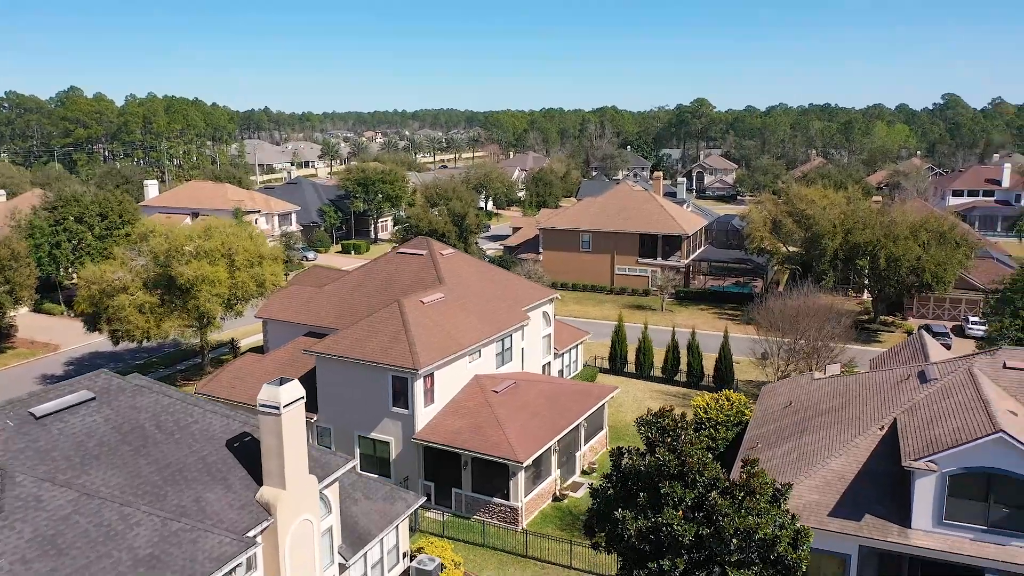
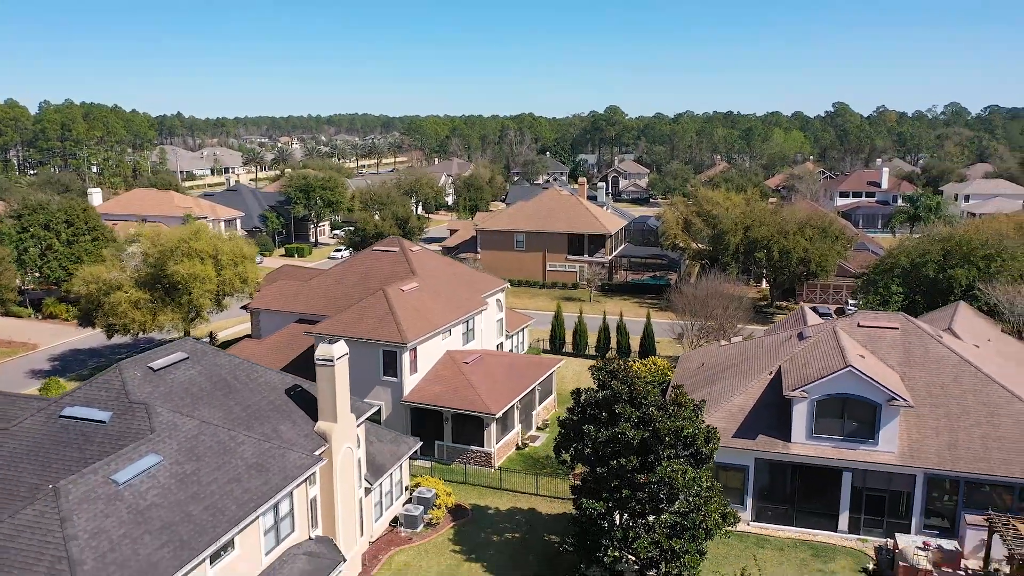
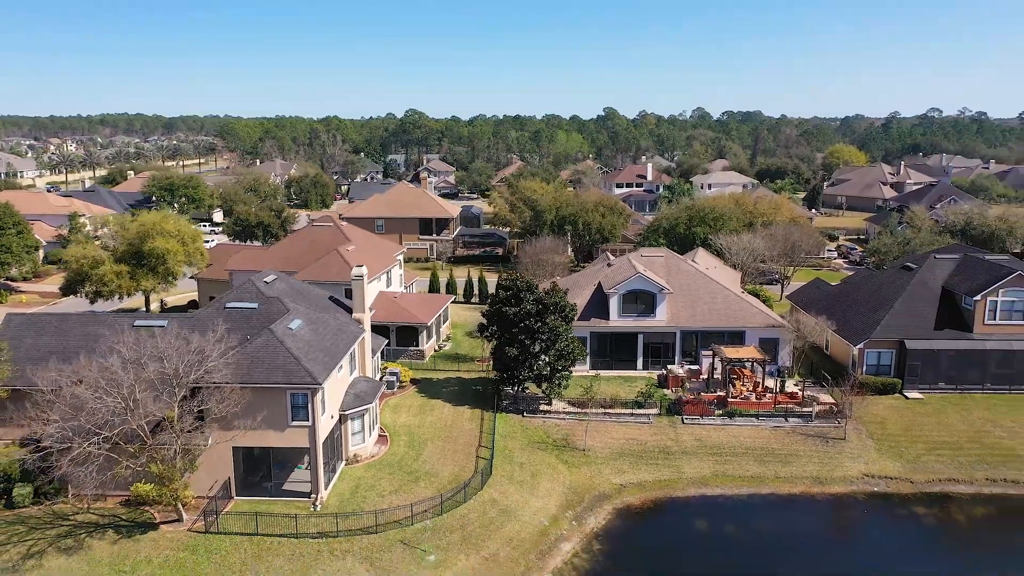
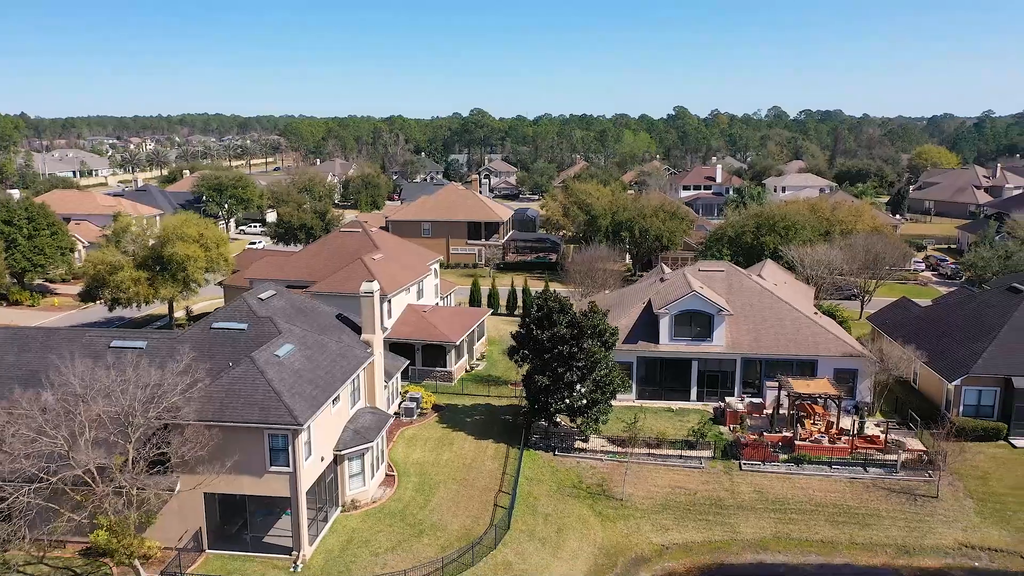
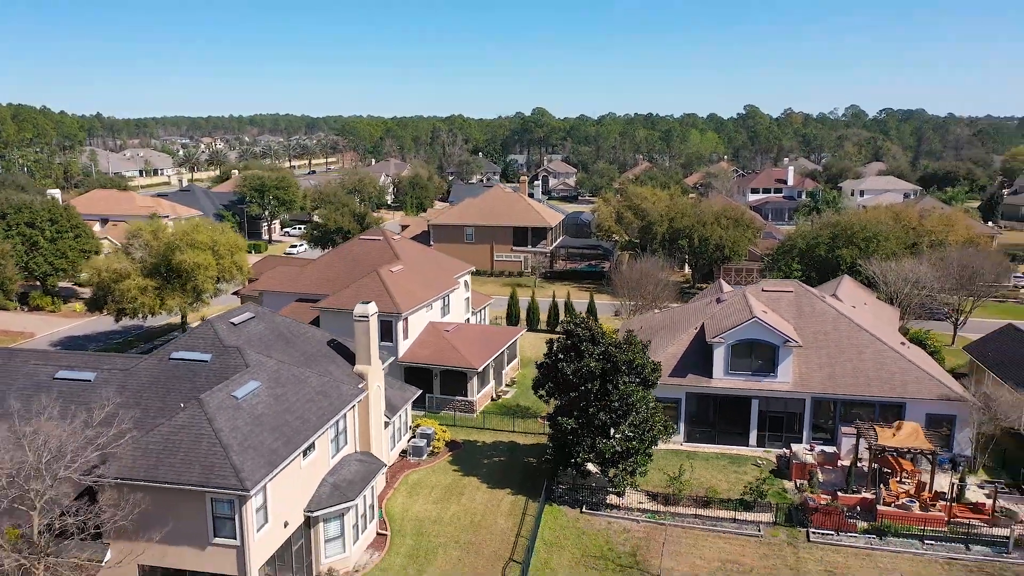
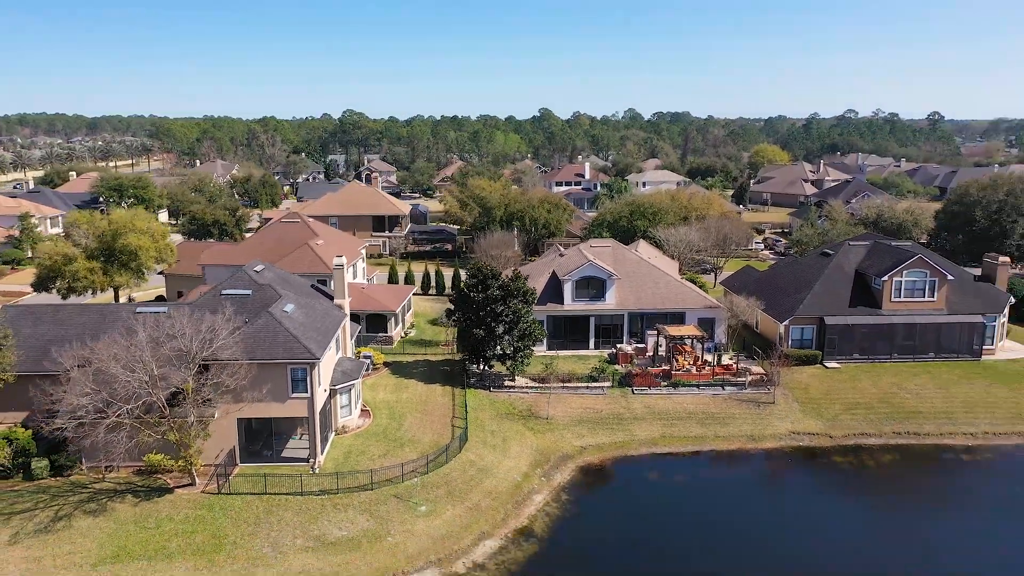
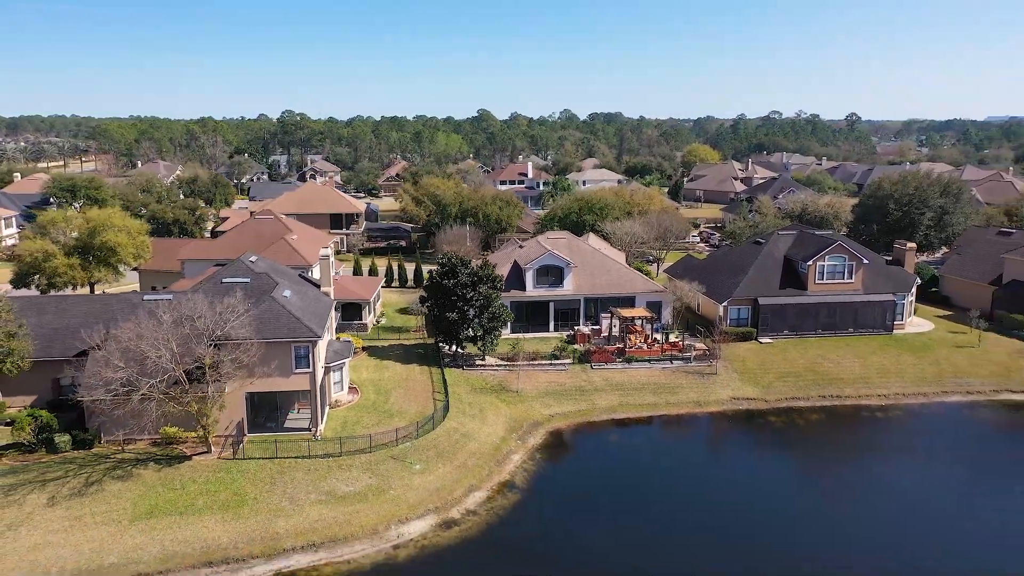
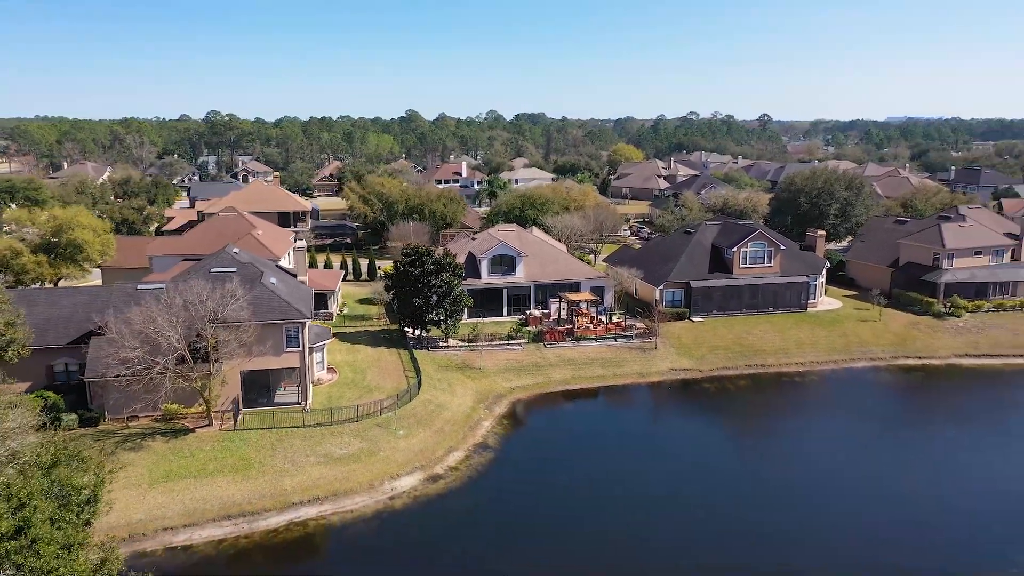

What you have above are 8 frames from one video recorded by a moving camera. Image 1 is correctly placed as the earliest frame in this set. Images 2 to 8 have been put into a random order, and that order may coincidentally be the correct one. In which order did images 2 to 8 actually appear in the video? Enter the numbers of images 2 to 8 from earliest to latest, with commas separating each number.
2, 5, 4, 3, 6, 7, 8
